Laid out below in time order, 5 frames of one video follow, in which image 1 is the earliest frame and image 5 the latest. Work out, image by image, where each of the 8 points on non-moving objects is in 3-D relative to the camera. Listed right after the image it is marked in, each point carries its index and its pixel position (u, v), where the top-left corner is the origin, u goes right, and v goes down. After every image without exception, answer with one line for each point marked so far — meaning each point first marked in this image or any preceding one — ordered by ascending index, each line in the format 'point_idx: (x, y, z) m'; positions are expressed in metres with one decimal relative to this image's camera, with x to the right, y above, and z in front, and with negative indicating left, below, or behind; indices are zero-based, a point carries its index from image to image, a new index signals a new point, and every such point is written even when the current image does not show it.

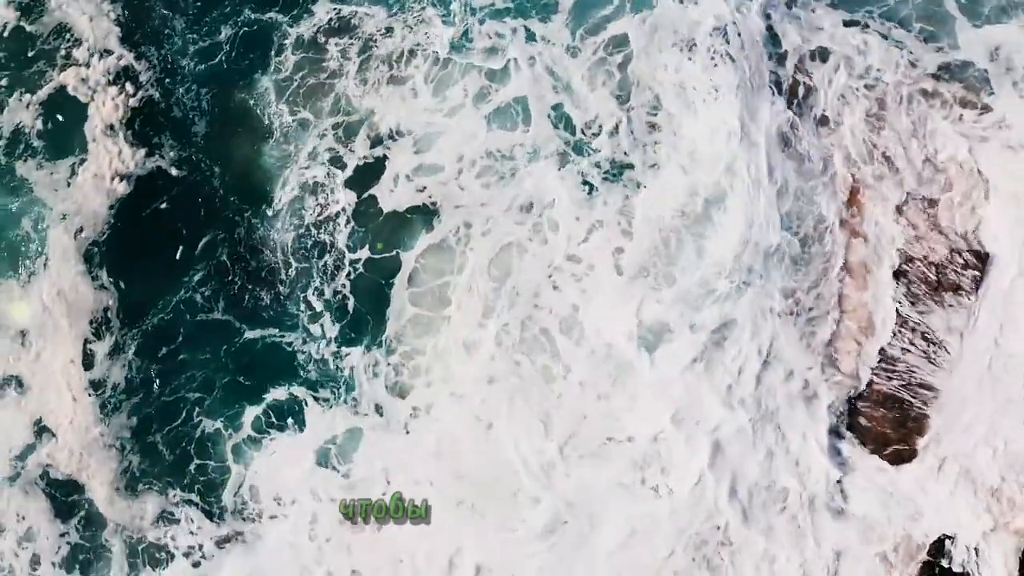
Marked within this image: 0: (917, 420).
0: (+4.5, -2.0, +8.4) m
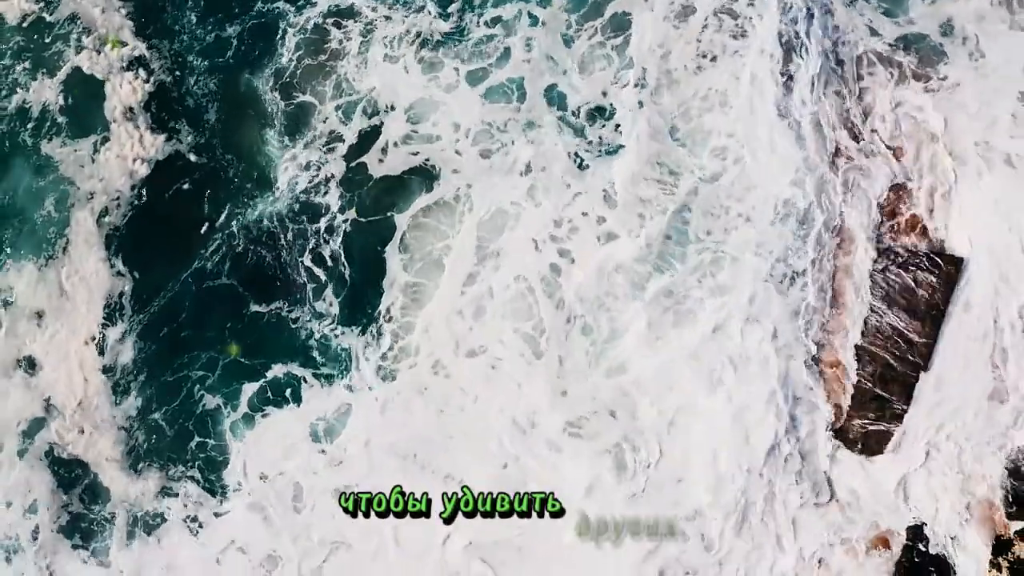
0: (+4.4, -1.7, +8.4) m
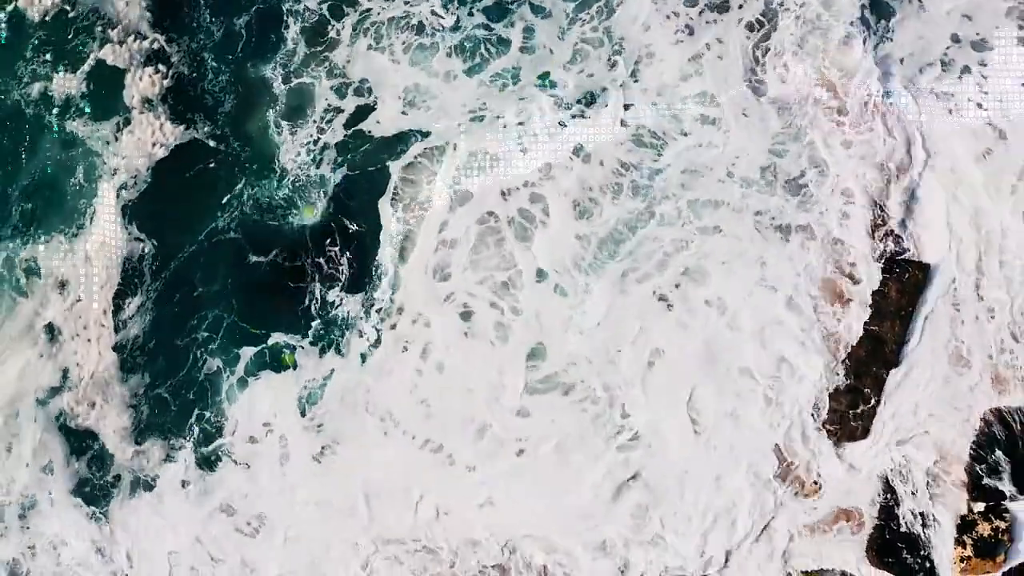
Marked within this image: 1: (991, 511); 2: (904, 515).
0: (+4.1, -1.6, +8.6) m
1: (+5.5, -2.6, +8.4) m
2: (+4.7, -2.7, +8.5) m
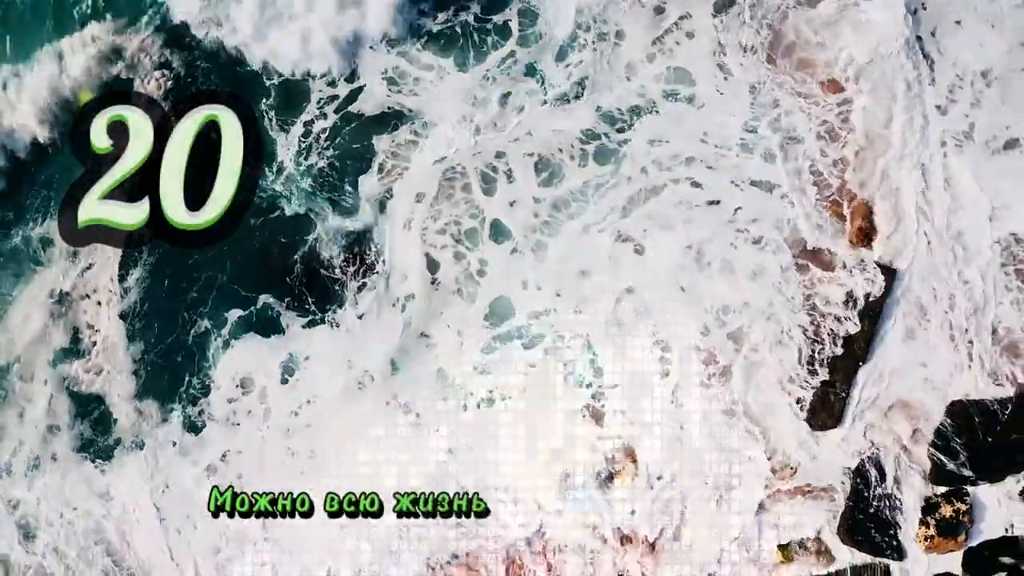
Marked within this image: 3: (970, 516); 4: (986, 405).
0: (+4.0, -1.4, +9.0) m
1: (+5.3, -2.5, +8.8) m
2: (+4.5, -2.5, +8.9) m
3: (+5.5, -2.8, +8.8) m
4: (+5.6, -1.4, +8.7) m
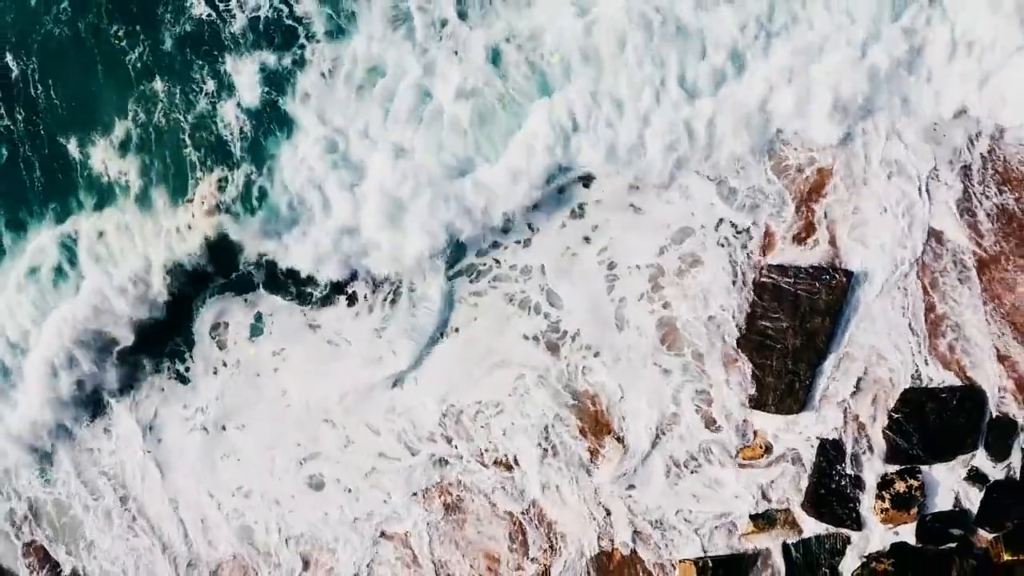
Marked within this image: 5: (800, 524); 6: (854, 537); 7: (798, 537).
0: (+3.8, -1.3, +9.6) m
1: (+5.1, -2.4, +9.4) m
2: (+4.3, -2.4, +9.6) m
3: (+5.4, -2.6, +9.5) m
4: (+5.5, -1.3, +9.3) m
5: (+3.8, -3.1, +9.7) m
6: (+4.5, -3.3, +9.6) m
7: (+3.8, -3.3, +9.7) m
